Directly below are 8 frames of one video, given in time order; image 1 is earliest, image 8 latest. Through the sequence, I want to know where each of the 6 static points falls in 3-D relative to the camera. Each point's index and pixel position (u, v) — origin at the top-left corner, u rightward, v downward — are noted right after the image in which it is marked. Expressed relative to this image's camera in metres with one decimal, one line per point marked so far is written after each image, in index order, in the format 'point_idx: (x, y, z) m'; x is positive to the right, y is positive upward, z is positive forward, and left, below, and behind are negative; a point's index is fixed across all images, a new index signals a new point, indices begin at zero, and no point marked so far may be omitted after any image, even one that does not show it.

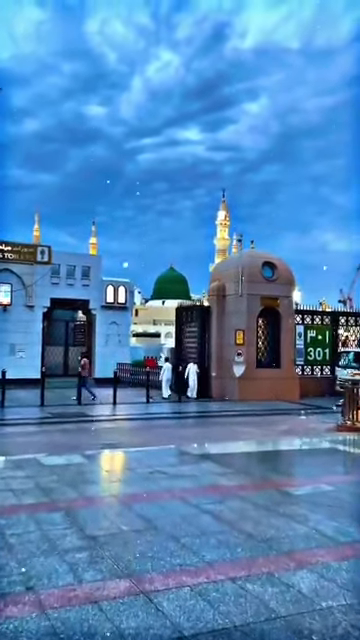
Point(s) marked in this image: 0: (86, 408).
0: (-3.4, -3.2, +19.9) m
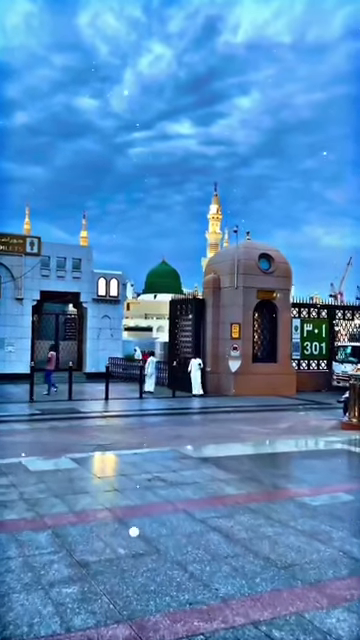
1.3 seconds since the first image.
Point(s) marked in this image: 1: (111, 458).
0: (-3.6, -3.0, +19.1) m
1: (-1.1, -2.1, +8.2) m
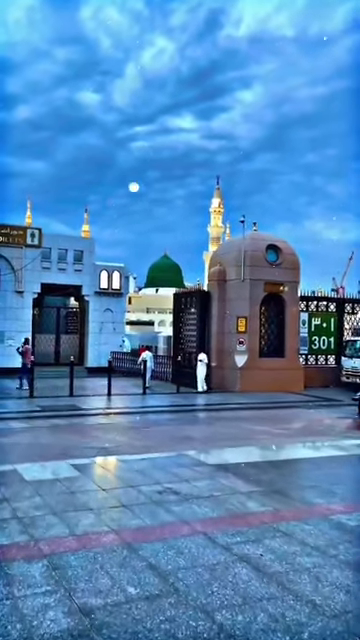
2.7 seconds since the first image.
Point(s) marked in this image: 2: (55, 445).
0: (-3.4, -2.7, +18.3) m
1: (-0.9, -2.0, +7.4) m
2: (-2.2, -2.2, +9.7) m
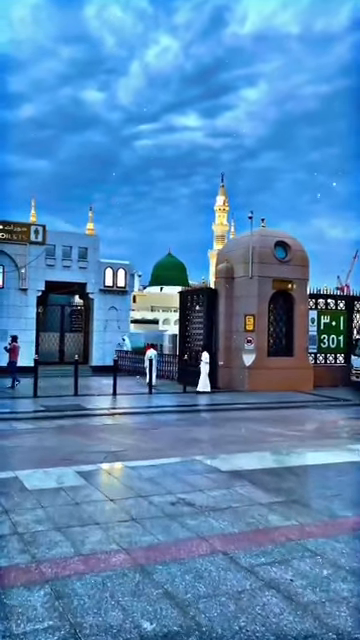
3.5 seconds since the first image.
0: (-3.2, -2.7, +17.9) m
1: (-0.8, -1.9, +6.9) m
2: (-2.1, -2.2, +9.2) m
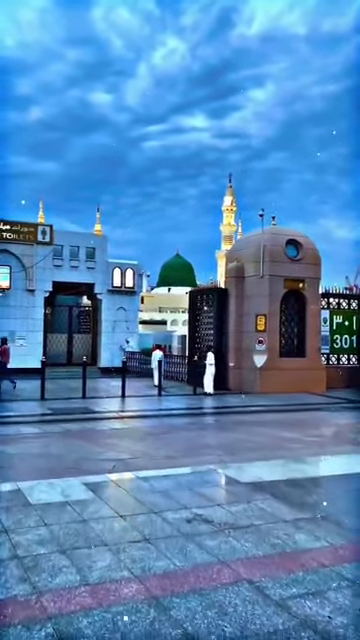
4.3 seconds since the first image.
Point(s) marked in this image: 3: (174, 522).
0: (-2.8, -2.7, +17.4) m
1: (-0.6, -1.9, +6.5) m
2: (-1.8, -2.2, +8.8) m
3: (-0.1, -1.9, +5.0) m
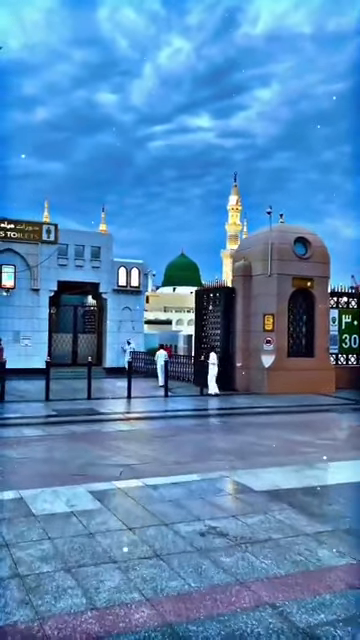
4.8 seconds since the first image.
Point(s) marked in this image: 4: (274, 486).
0: (-2.6, -2.7, +17.1) m
1: (-0.5, -1.9, +6.1) m
2: (-1.7, -2.2, +8.5) m
3: (+0.1, -1.9, +4.7) m
4: (+1.1, -1.9, +6.3) m
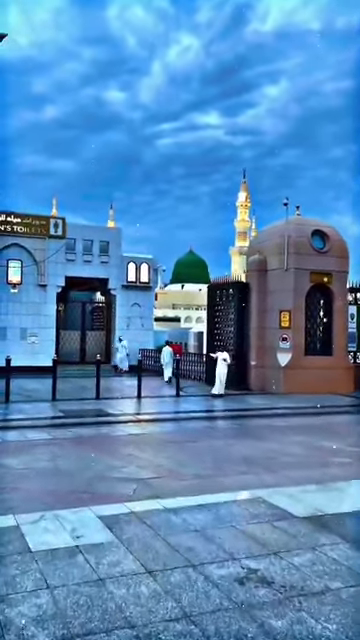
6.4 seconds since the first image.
0: (-2.2, -2.5, +16.2) m
1: (-0.2, -1.9, +5.2) m
2: (-1.4, -2.1, +7.5) m
3: (+0.3, -1.8, +3.7) m
4: (+1.4, -1.9, +5.3) m
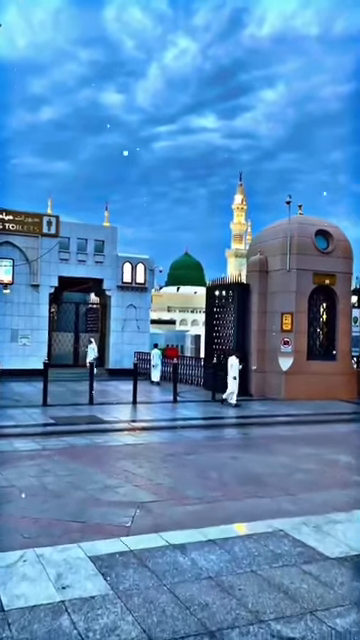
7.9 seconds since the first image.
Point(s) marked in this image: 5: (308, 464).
0: (-2.2, -2.6, +15.3) m
1: (-0.1, -1.9, +4.3) m
2: (-1.4, -2.1, +6.6) m
3: (+0.4, -1.8, +2.9) m
4: (+1.4, -1.9, +4.5) m
5: (+2.2, -2.4, +8.9) m
